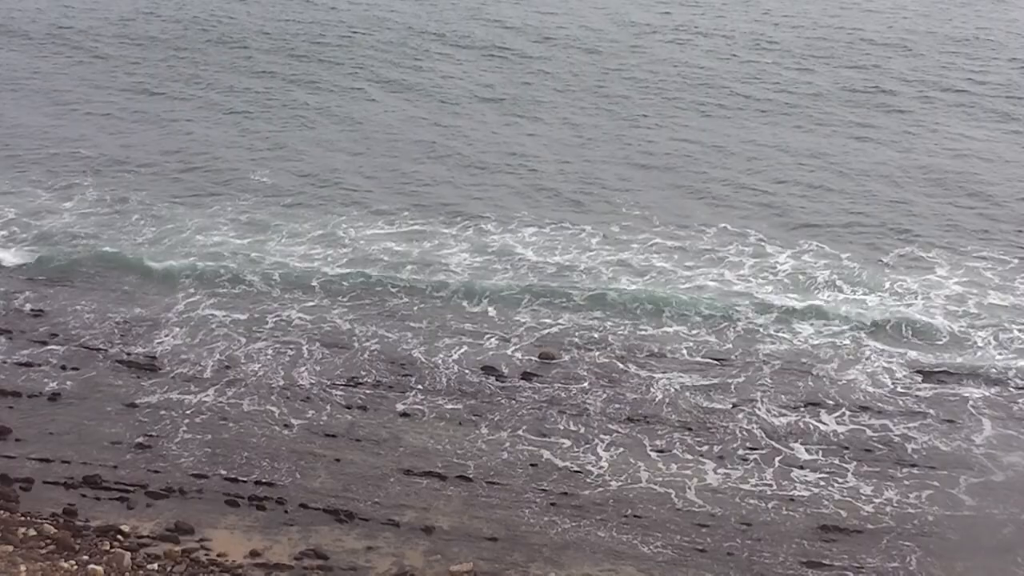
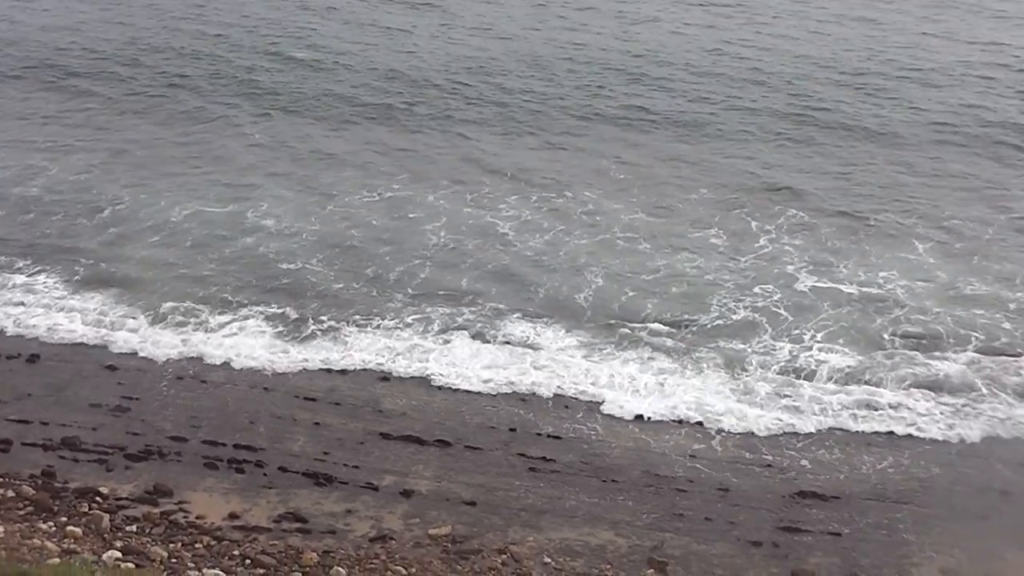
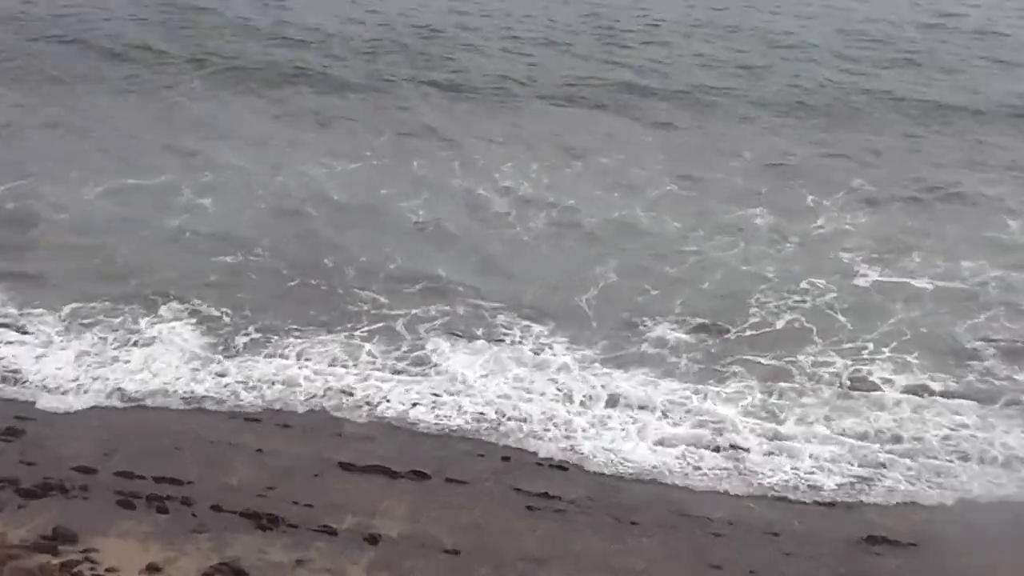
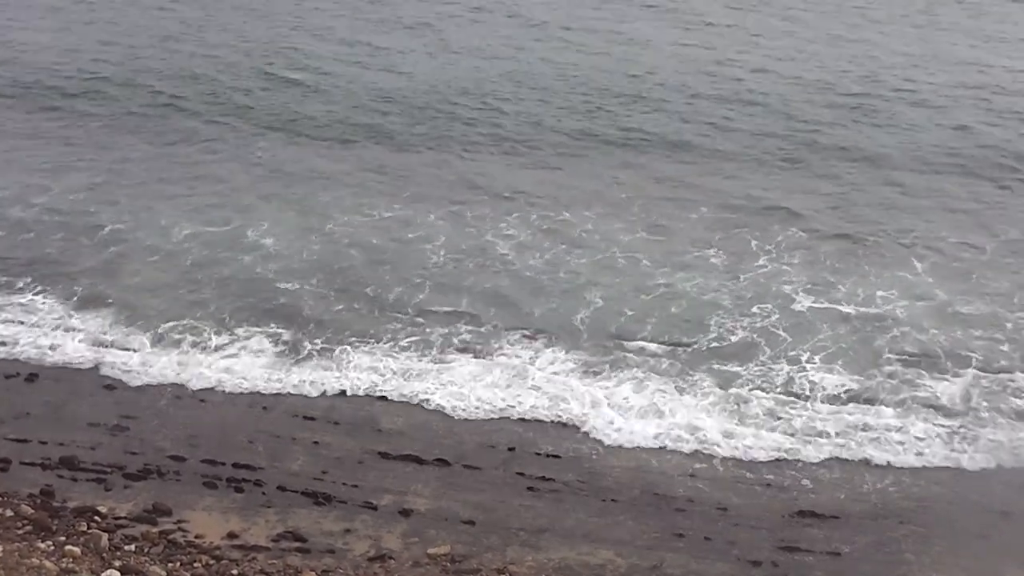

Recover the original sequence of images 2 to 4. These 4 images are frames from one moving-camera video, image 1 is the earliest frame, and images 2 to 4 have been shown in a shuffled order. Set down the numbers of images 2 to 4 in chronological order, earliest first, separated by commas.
2, 4, 3
